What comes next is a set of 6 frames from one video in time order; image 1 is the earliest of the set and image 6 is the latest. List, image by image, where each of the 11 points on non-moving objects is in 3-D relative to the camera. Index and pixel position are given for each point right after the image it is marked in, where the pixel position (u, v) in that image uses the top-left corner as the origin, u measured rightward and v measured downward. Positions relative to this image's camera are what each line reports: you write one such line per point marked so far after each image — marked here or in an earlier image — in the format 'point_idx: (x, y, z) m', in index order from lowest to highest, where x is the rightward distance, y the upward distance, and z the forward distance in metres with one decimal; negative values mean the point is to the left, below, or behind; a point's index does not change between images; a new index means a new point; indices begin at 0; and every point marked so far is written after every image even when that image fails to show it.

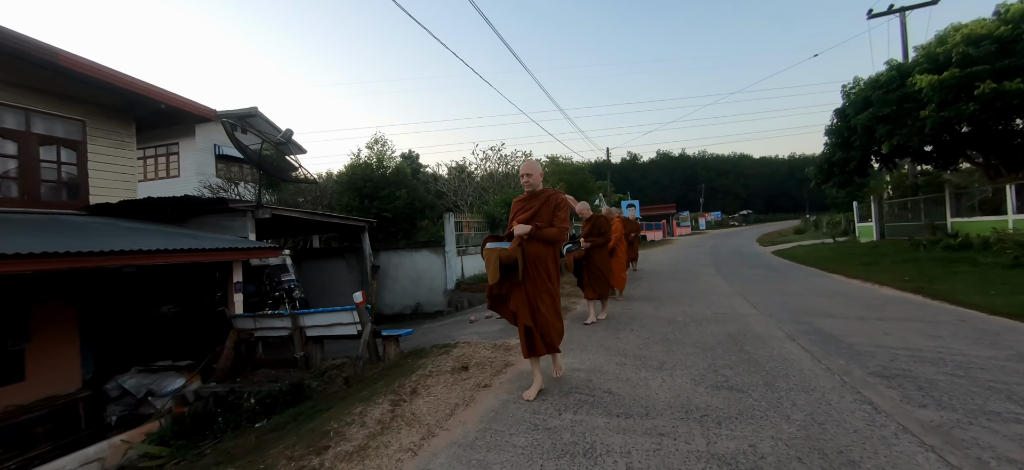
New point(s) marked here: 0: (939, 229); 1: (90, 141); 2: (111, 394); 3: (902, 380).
0: (+13.6, +0.2, +12.4) m
1: (-6.8, +1.5, +6.4) m
2: (-5.4, -2.1, +5.2) m
3: (+3.1, -1.1, +3.2) m
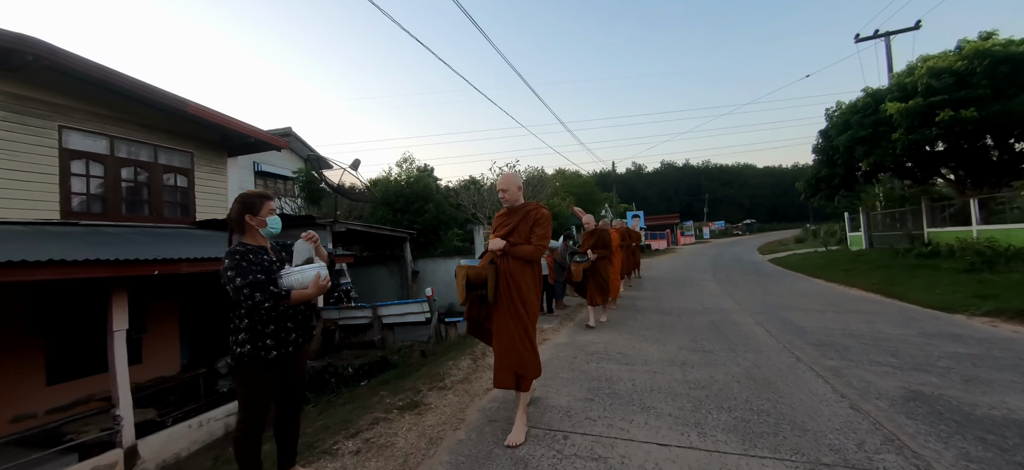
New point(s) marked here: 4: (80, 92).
0: (+14.2, -0.1, +13.6) m
1: (-6.4, +1.3, +7.9) m
2: (-5.0, -2.3, +6.6) m
3: (+3.6, -1.3, +4.4) m
4: (-6.9, +2.3, +6.2) m
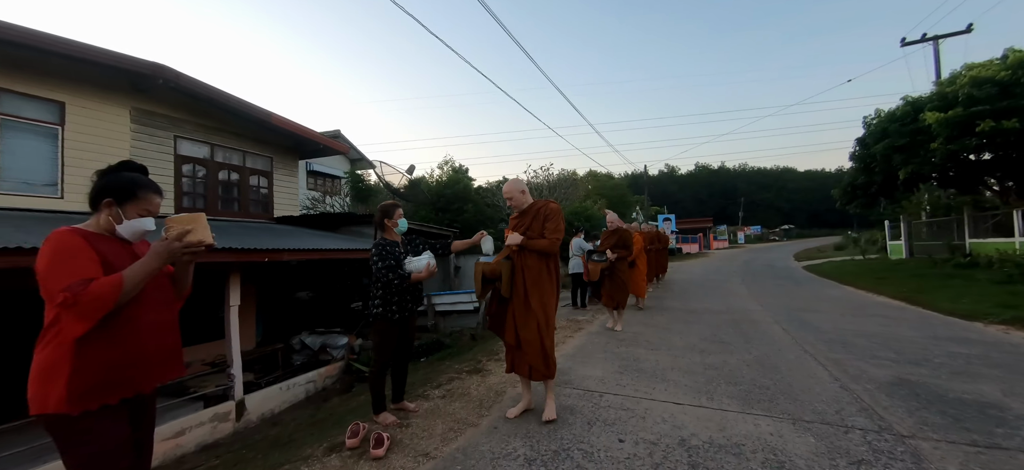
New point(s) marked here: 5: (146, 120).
0: (+15.3, -0.5, +13.4) m
1: (-5.5, +1.5, +9.0) m
2: (-4.3, -2.2, +7.7) m
3: (+4.1, -1.4, +4.9) m
4: (-6.1, +2.4, +7.4) m
5: (-6.4, +2.0, +6.8) m
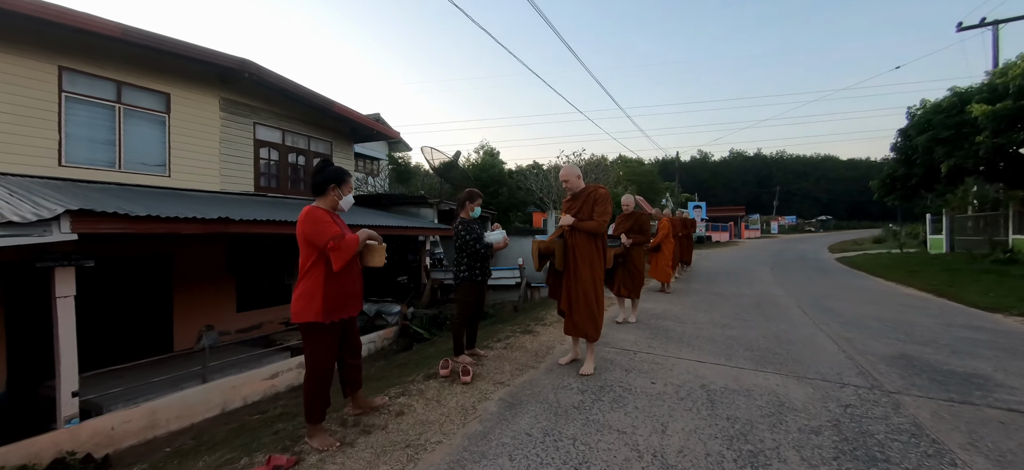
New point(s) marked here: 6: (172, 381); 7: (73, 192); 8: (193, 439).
0: (+16.4, -0.3, +13.1) m
1: (-4.6, +2.0, +9.9) m
2: (-3.5, -1.7, +8.7) m
3: (+4.7, -1.2, +5.4) m
4: (-5.3, +3.0, +8.3) m
5: (-5.6, +2.5, +7.7) m
6: (-4.4, -1.9, +5.0) m
7: (-4.9, +0.5, +4.3) m
8: (-2.9, -1.9, +3.6) m
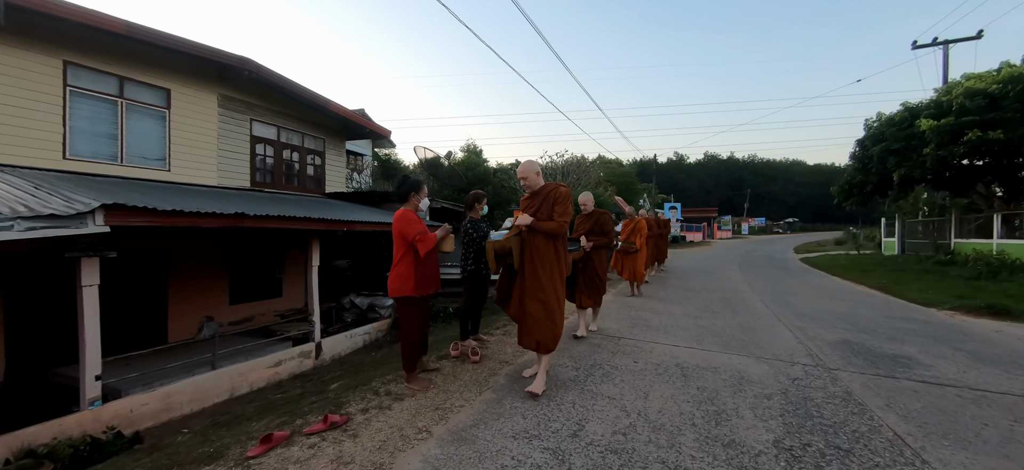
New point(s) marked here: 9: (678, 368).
0: (+15.9, -0.5, +14.4) m
1: (-4.8, +2.2, +10.1) m
2: (-3.8, -1.6, +8.9) m
3: (+4.6, -1.3, +6.1) m
4: (-5.4, +3.1, +8.5) m
5: (-5.7, +2.6, +7.9) m
6: (-4.4, -1.8, +5.2) m
7: (-4.9, +0.6, +4.5) m
8: (-2.9, -1.8, +3.9) m
9: (+1.5, -1.2, +3.6) m
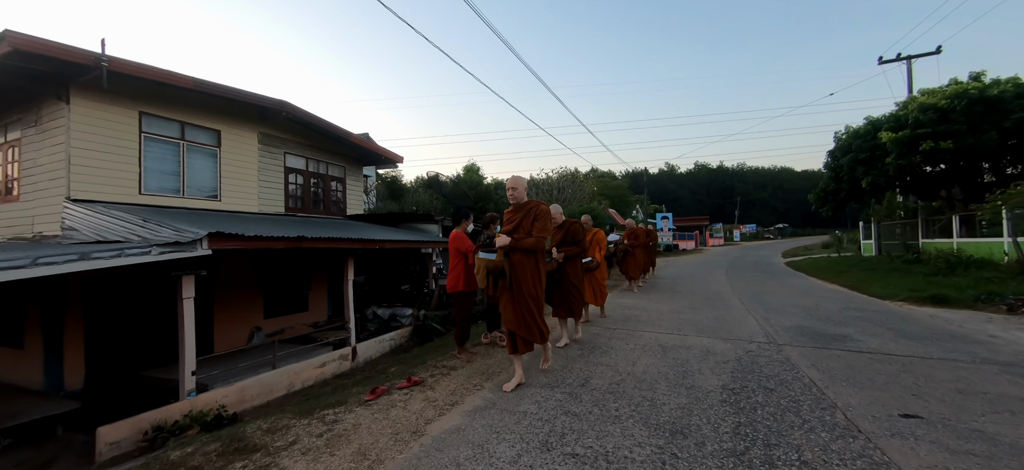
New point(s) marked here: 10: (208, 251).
0: (+16.0, -0.5, +15.6) m
1: (-4.8, +1.7, +11.2) m
2: (-3.6, -2.1, +9.9) m
3: (+4.8, -1.4, +7.1) m
4: (-5.4, +2.6, +9.6) m
5: (-5.6, +2.2, +8.9) m
6: (-4.2, -2.1, +6.2) m
7: (-4.7, +0.2, +5.5) m
8: (-2.7, -2.1, +4.8) m
9: (+1.8, -1.3, +4.6) m
10: (-3.7, -0.2, +4.8) m
